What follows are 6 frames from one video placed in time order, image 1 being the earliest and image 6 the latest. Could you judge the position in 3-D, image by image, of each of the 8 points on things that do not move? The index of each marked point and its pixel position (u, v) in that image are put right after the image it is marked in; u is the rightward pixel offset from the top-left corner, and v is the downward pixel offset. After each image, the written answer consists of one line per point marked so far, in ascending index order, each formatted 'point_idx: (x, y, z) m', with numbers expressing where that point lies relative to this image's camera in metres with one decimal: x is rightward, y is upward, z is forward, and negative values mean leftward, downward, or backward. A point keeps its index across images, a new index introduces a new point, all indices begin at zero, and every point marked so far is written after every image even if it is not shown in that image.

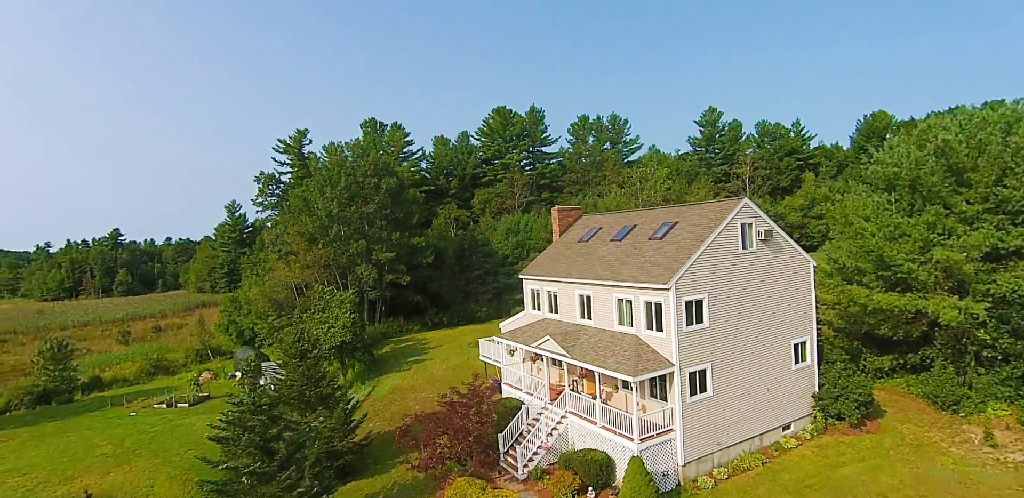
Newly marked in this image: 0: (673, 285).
0: (+5.6, -1.3, +19.1) m
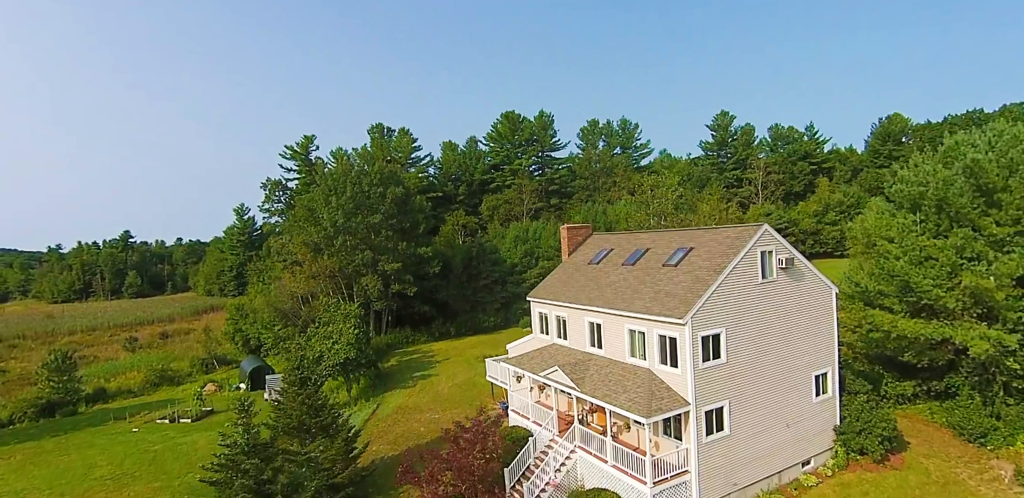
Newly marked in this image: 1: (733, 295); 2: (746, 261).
0: (+5.8, -2.3, +18.2) m
1: (+7.7, -1.6, +19.3) m
2: (+8.3, -0.4, +19.7) m
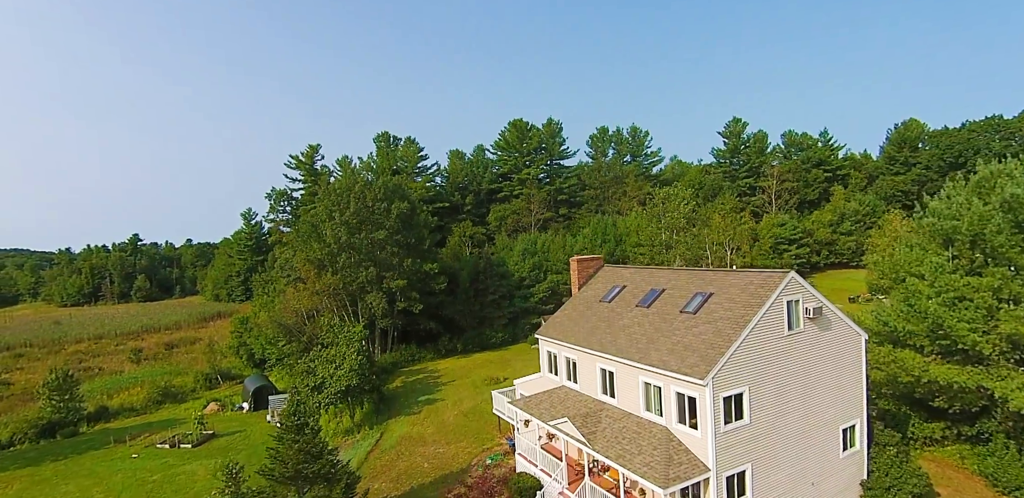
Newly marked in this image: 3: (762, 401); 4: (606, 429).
0: (+6.0, -4.0, +16.9) m
1: (+8.0, -3.3, +18.1) m
2: (+8.6, -2.1, +18.5) m
3: (+8.2, -5.0, +18.2) m
4: (+3.3, -6.4, +19.7) m
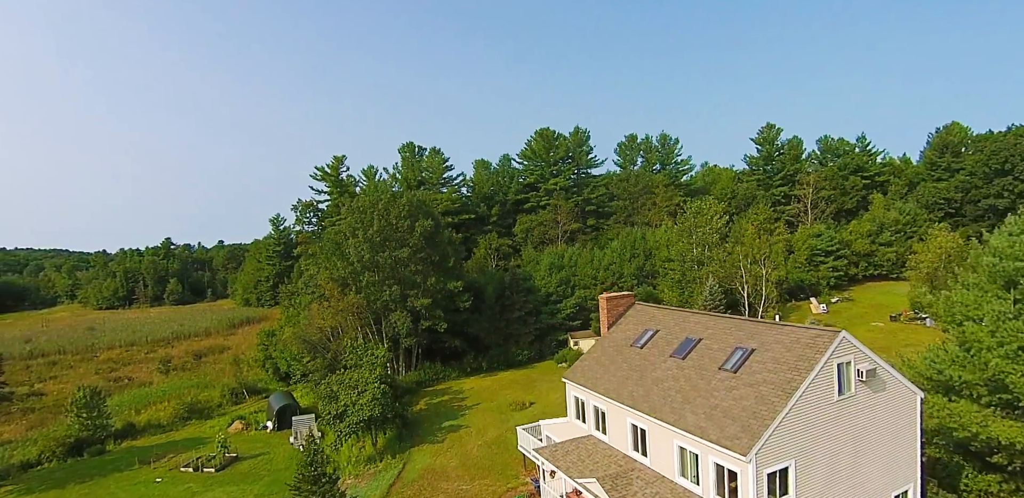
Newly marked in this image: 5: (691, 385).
0: (+6.8, -5.8, +15.5) m
1: (+8.7, -5.1, +16.6) m
2: (+9.4, -3.9, +17.0) m
3: (+9.0, -6.8, +16.7) m
4: (+4.2, -8.2, +18.5) m
5: (+6.2, -4.7, +19.1) m
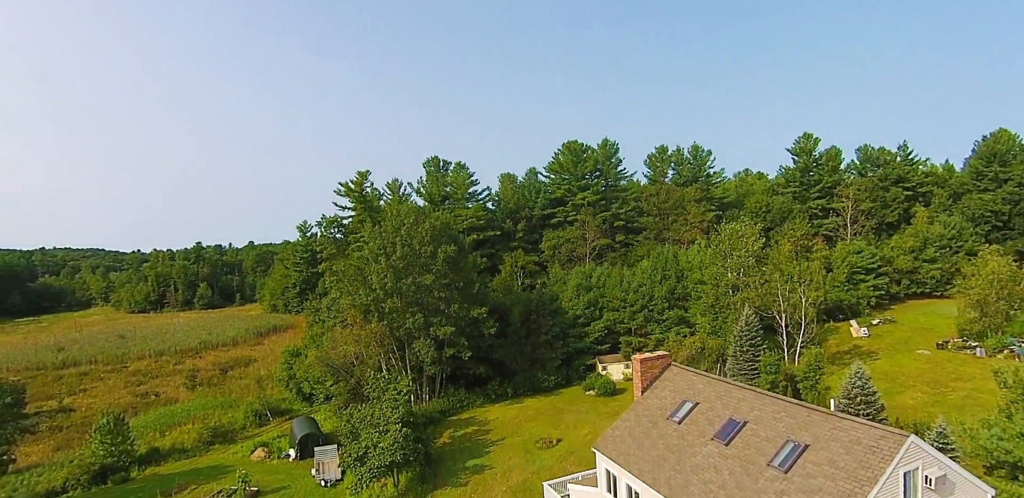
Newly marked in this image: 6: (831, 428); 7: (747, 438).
0: (+7.5, -8.4, +13.8) m
1: (+9.5, -7.7, +14.8) m
2: (+10.2, -6.5, +15.1) m
3: (+9.7, -9.4, +14.9) m
4: (+5.0, -10.7, +17.0) m
5: (+7.0, -7.2, +17.4) m
6: (+9.9, -5.5, +17.2) m
7: (+7.9, -6.4, +18.7) m
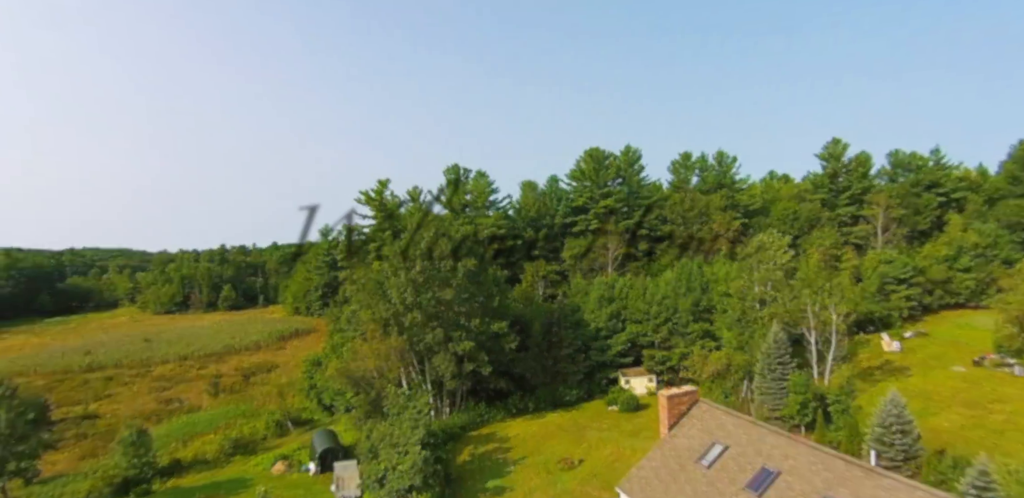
0: (+8.1, -9.7, +12.8) m
1: (+10.2, -9.0, +13.7) m
2: (+10.9, -7.9, +14.0) m
3: (+10.4, -10.7, +13.9) m
4: (+5.8, -12.0, +16.0) m
5: (+7.8, -8.5, +16.4) m
6: (+10.7, -6.9, +16.1) m
7: (+8.8, -7.7, +17.7) m
